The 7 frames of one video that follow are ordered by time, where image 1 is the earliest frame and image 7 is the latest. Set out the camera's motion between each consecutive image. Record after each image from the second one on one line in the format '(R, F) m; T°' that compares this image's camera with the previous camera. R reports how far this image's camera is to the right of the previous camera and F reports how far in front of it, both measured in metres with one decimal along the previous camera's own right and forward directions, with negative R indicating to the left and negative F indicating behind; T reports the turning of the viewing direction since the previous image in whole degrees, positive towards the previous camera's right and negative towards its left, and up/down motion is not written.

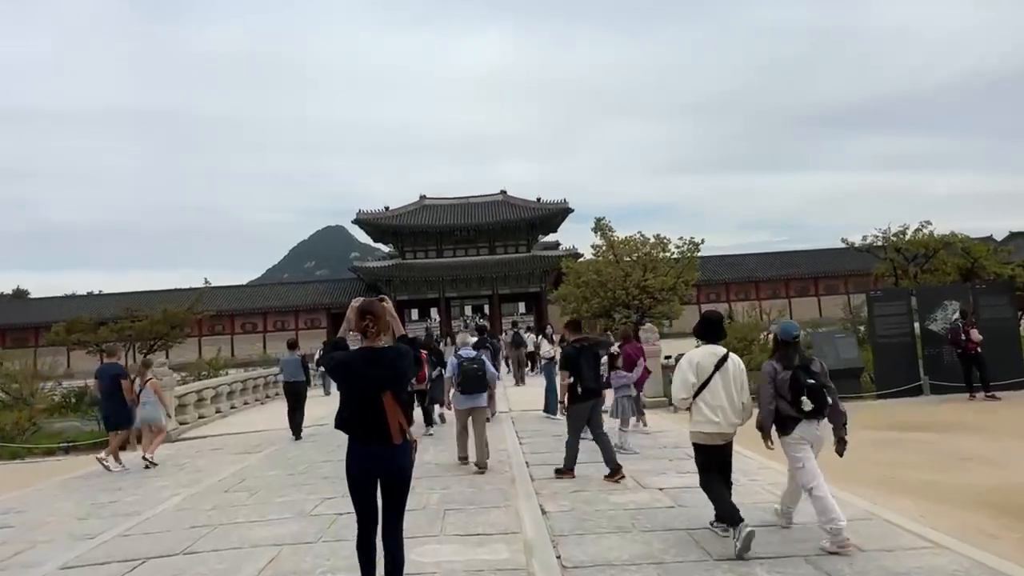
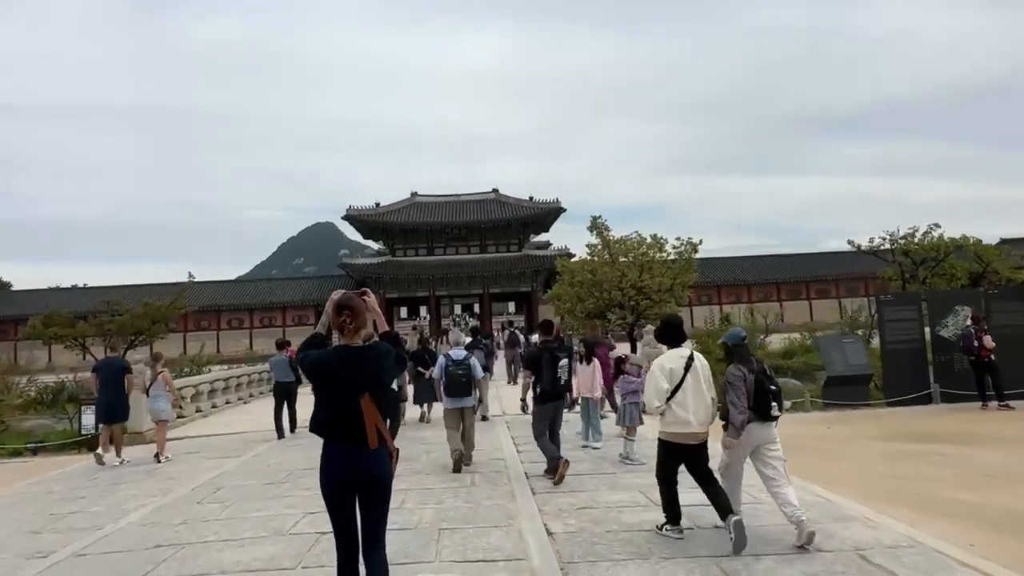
(-0.1, +0.6) m; +1°
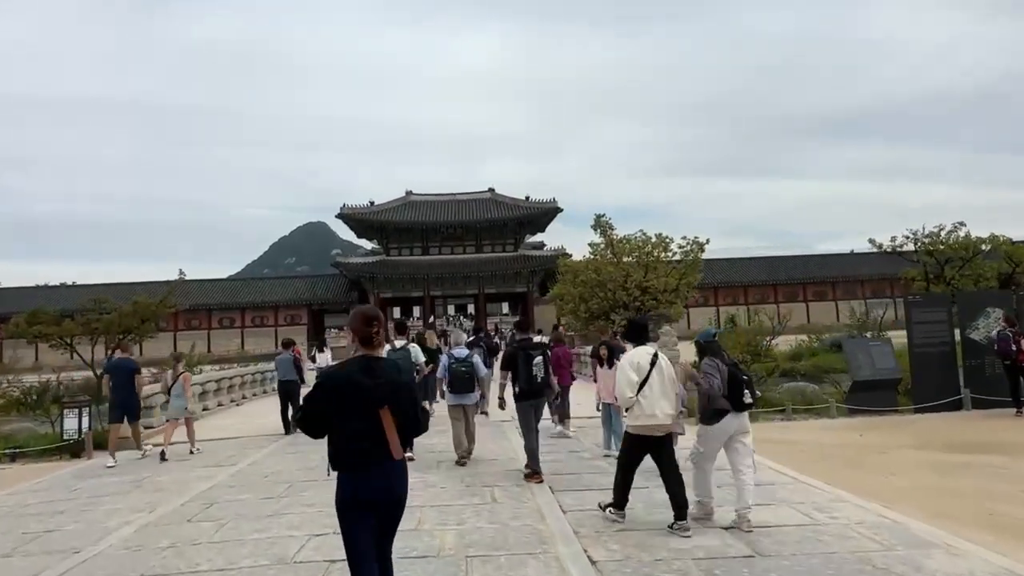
(-0.3, +0.7) m; +1°
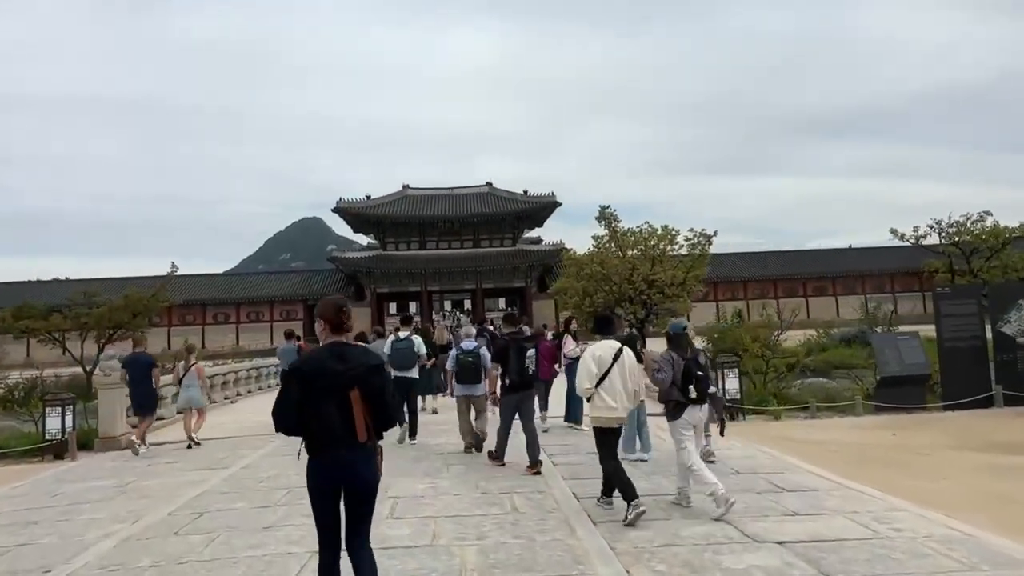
(-0.2, +0.6) m; 0°
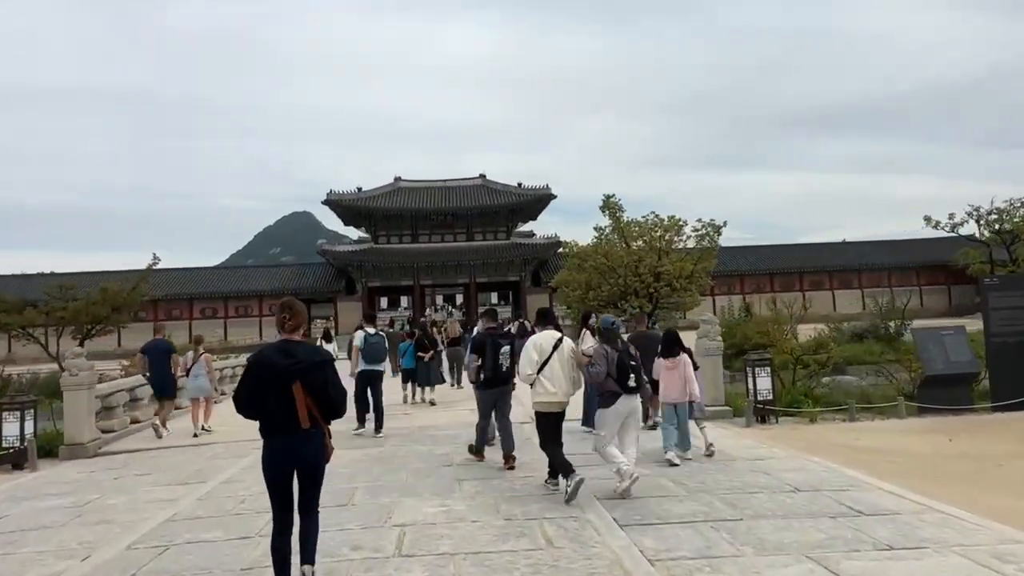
(-0.3, +1.0) m; +1°
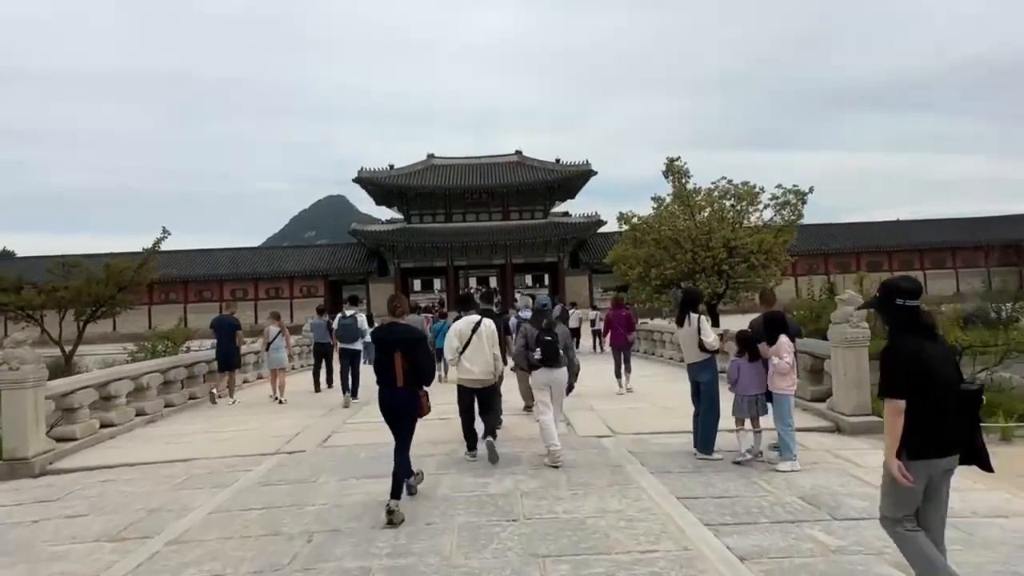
(-0.5, +2.7) m; -3°
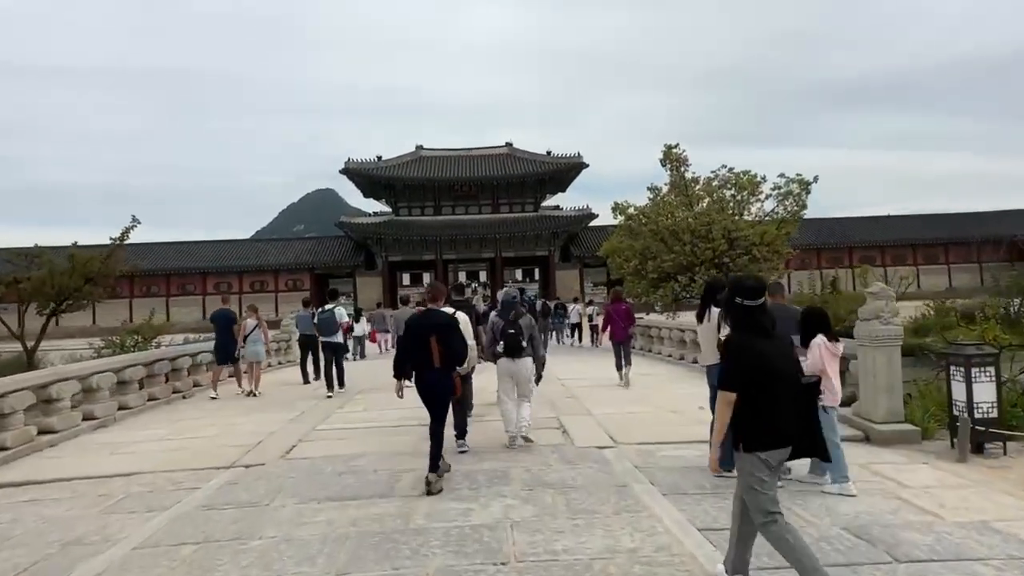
(0.0, +1.0) m; +1°
